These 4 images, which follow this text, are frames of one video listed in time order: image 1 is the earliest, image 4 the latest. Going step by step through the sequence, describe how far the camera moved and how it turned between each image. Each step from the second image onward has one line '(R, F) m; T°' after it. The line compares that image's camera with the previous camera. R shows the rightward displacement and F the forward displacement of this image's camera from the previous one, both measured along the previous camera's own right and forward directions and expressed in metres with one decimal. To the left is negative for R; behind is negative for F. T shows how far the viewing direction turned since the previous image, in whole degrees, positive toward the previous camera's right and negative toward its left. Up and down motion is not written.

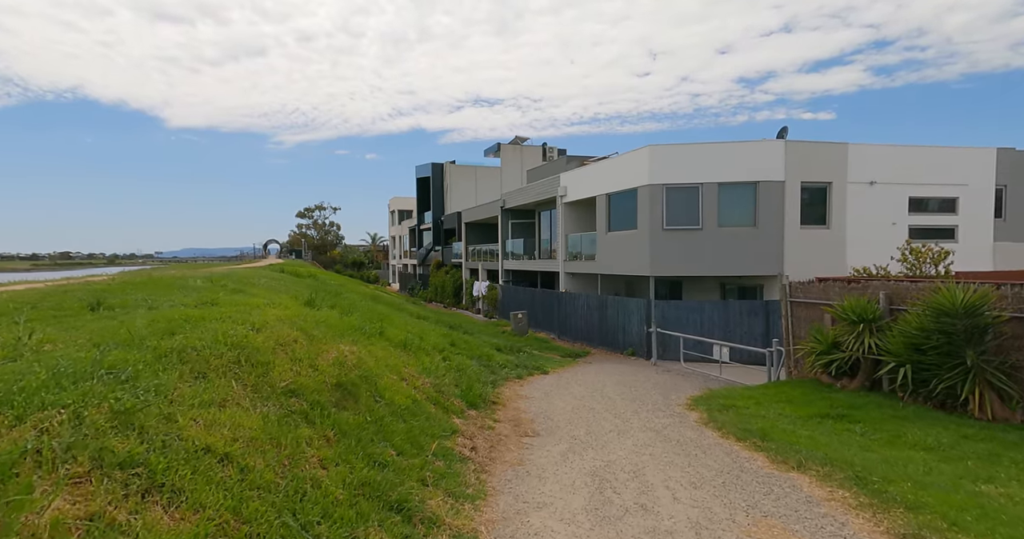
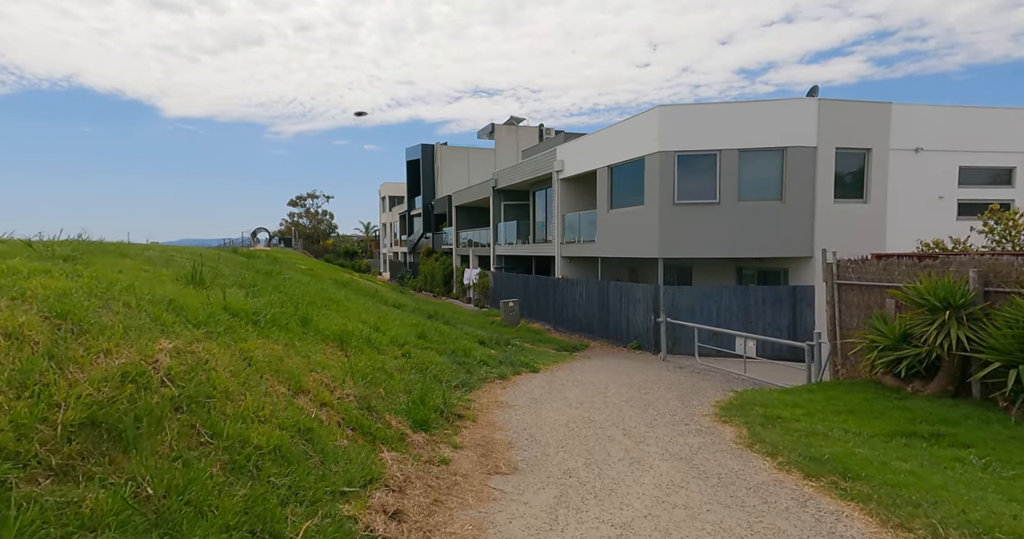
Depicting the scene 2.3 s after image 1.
(+0.3, +2.3) m; 0°
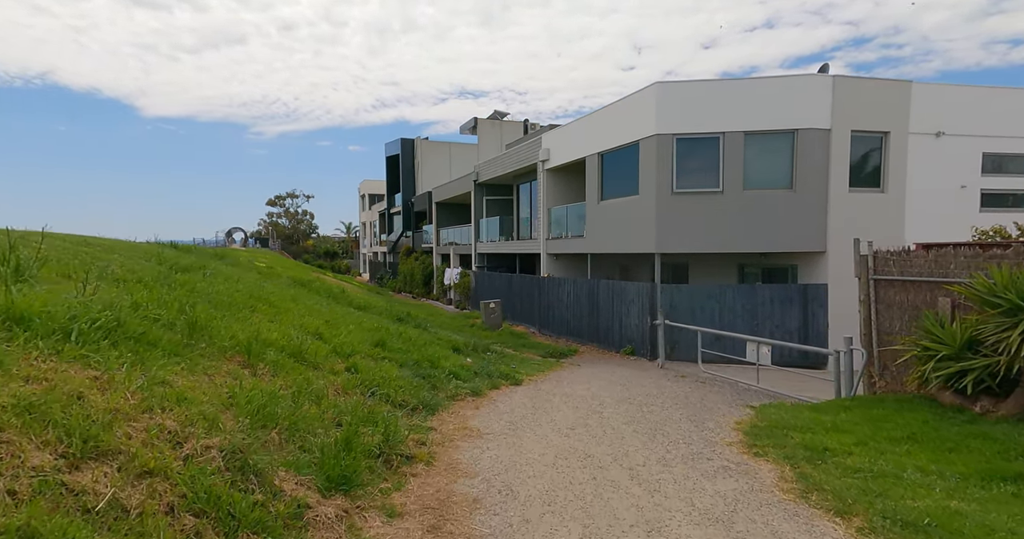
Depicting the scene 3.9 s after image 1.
(+0.1, +1.7) m; +1°
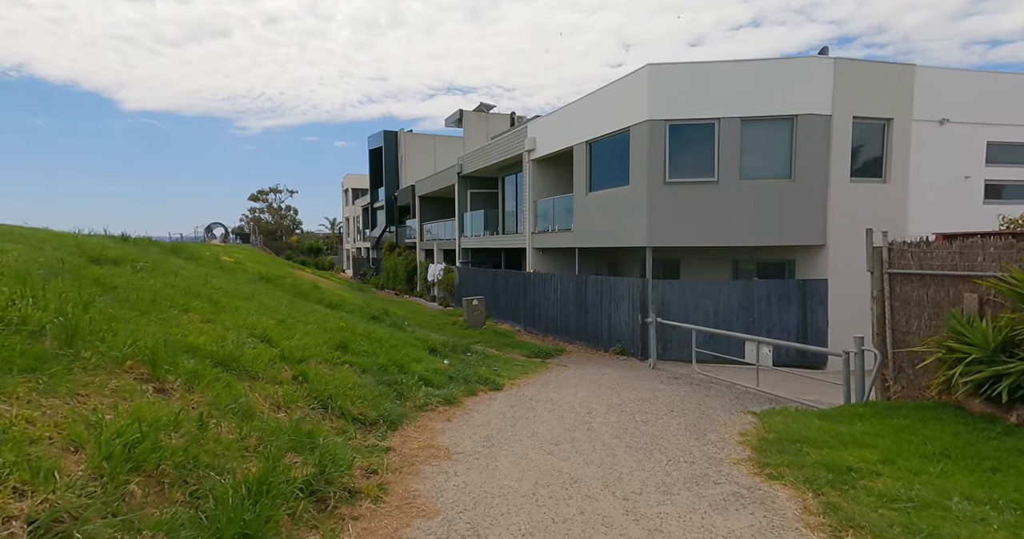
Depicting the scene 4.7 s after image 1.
(+0.1, +0.9) m; +1°
